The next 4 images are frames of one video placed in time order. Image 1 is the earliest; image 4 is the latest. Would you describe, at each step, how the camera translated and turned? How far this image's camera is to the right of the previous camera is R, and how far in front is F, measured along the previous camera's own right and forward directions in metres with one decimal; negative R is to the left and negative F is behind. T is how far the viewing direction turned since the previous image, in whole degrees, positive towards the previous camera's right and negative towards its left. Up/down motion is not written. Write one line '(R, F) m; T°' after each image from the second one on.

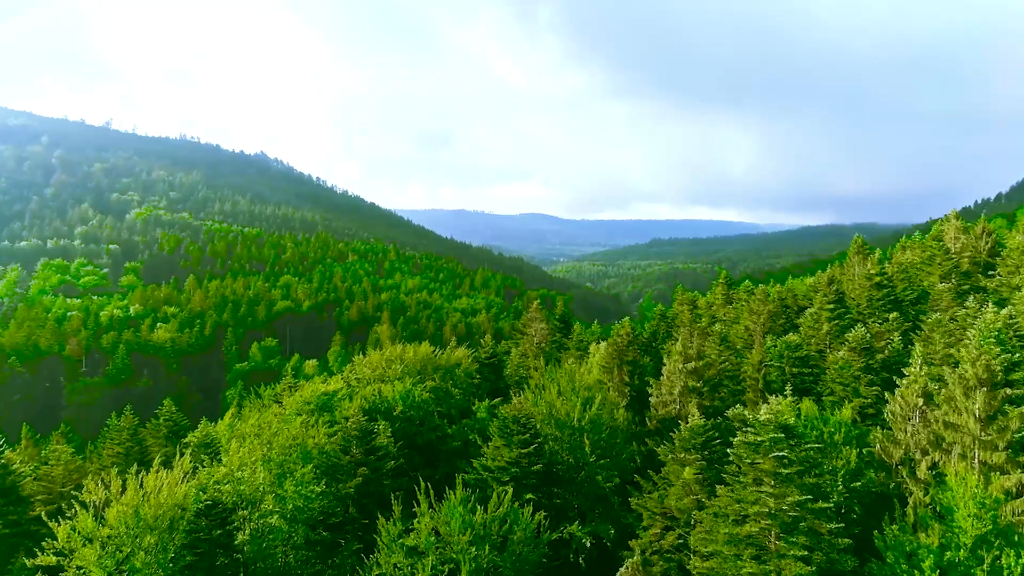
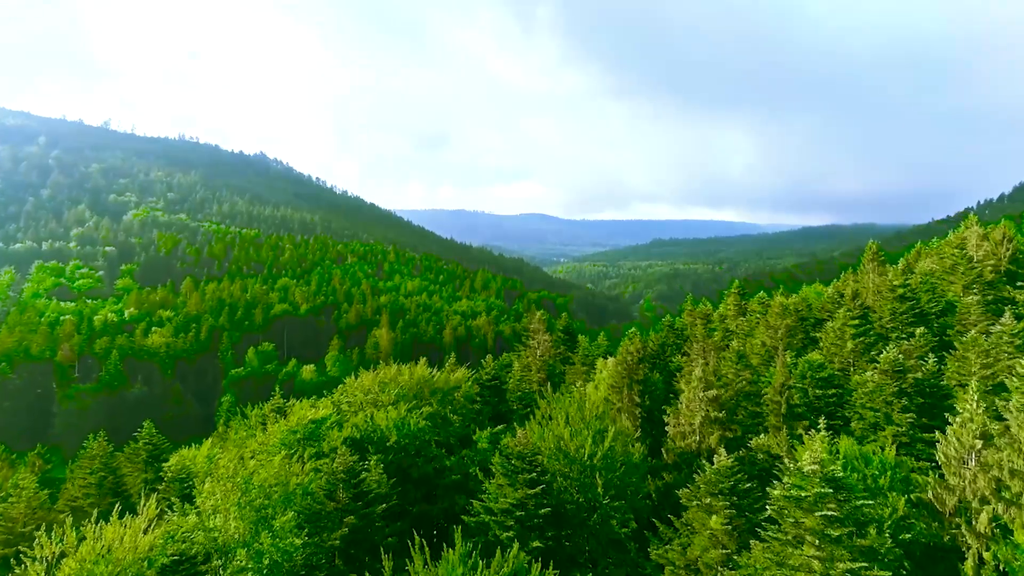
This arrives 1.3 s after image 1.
(-0.3, +4.1) m; 0°
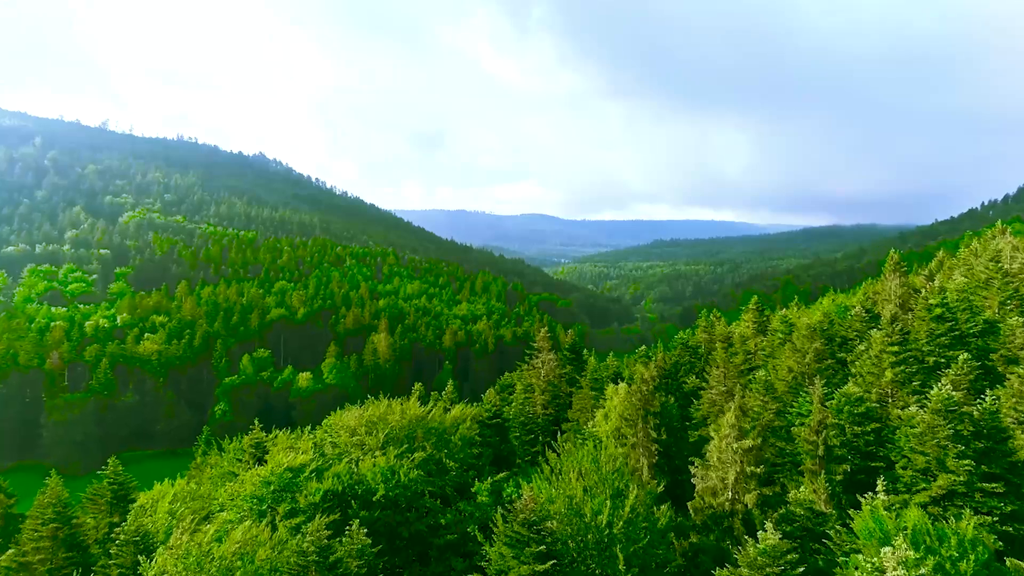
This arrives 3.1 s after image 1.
(-0.3, +5.7) m; 0°
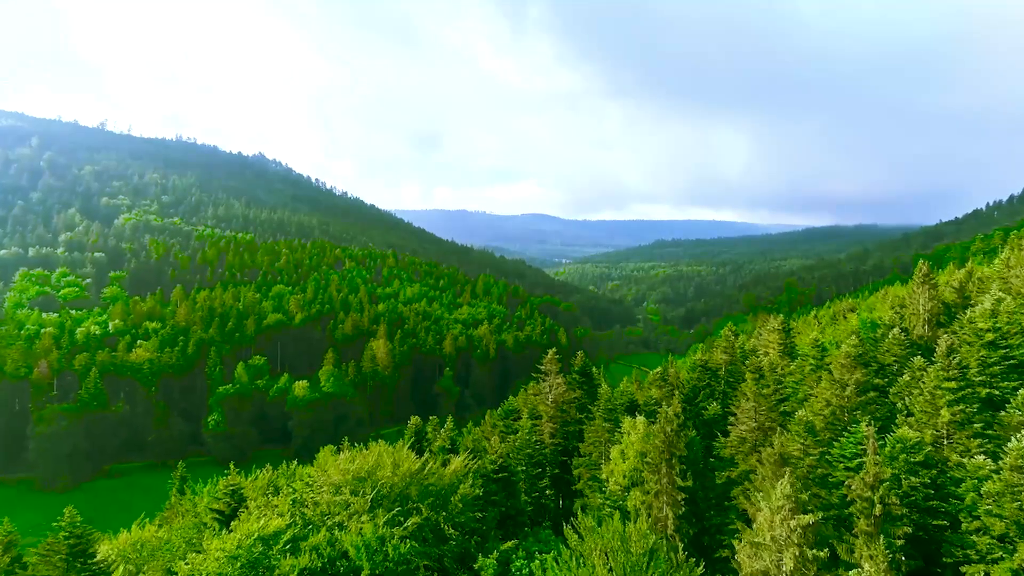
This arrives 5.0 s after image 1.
(-0.6, +6.2) m; 0°
